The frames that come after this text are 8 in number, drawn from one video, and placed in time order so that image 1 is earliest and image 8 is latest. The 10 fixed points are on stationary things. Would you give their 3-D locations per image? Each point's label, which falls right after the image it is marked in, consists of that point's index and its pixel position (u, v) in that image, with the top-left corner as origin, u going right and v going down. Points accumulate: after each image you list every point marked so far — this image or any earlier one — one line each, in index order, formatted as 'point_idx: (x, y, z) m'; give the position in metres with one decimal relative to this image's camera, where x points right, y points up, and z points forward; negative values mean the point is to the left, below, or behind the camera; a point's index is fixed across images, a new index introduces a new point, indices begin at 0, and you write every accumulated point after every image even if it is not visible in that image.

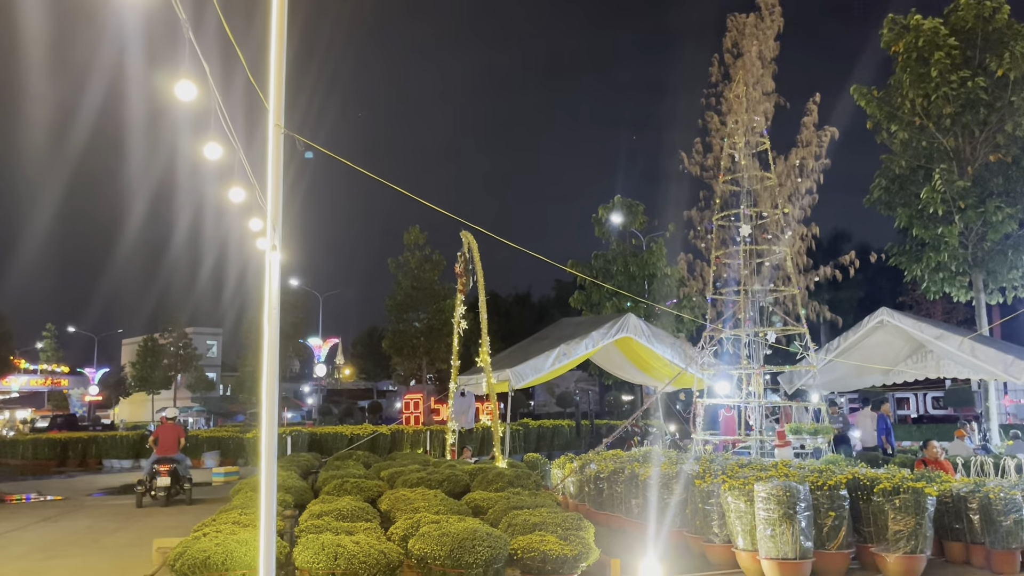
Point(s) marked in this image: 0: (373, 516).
0: (-1.3, -2.0, +7.6) m
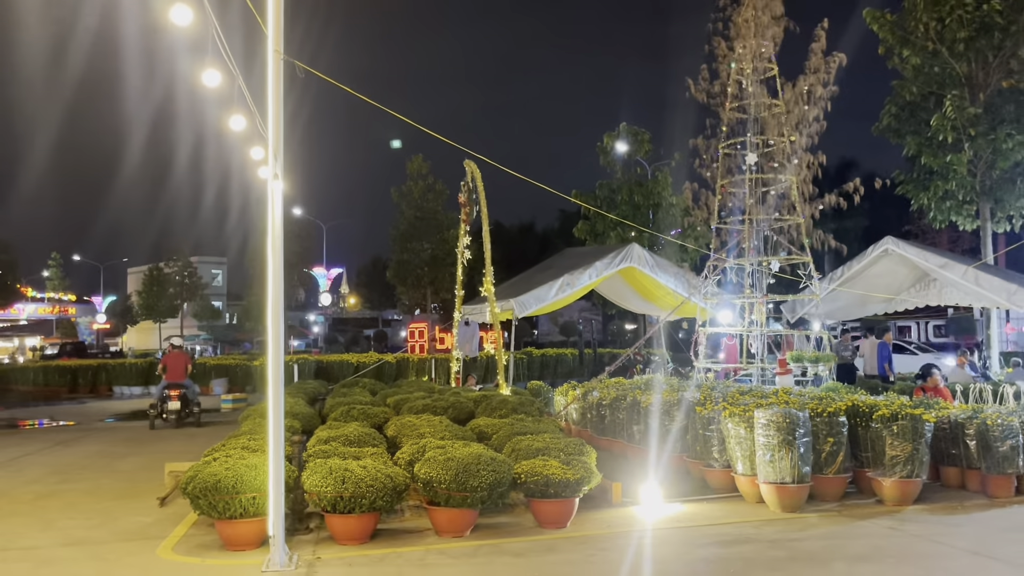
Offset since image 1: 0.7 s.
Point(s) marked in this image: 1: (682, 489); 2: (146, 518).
0: (-1.2, -1.4, +7.8) m
1: (+1.6, -1.9, +7.9) m
2: (-3.0, -1.9, +7.0) m
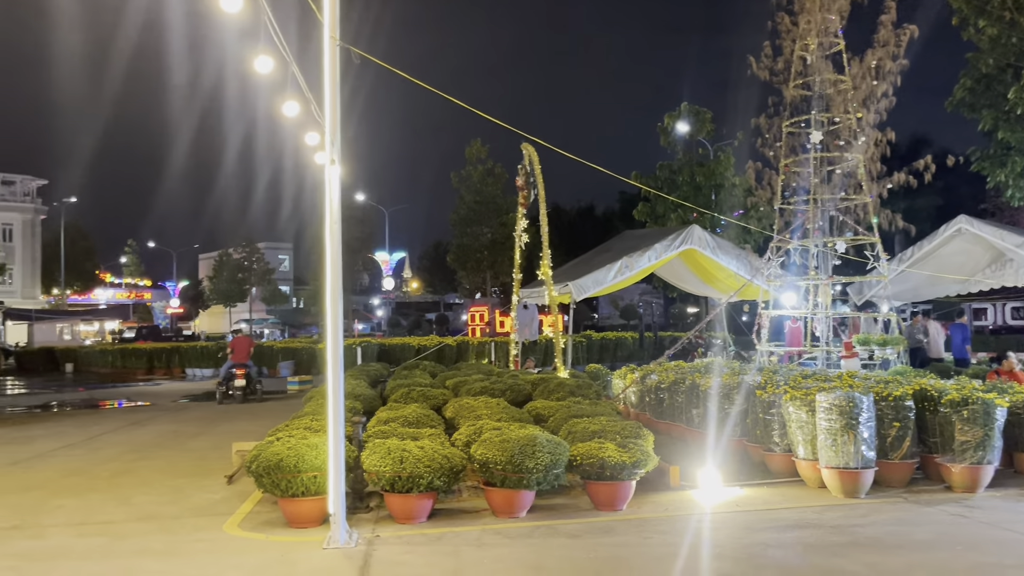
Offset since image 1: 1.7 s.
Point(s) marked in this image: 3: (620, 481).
0: (-0.7, -1.2, +7.9) m
1: (+2.1, -1.7, +7.8) m
2: (-2.6, -1.8, +7.2) m
3: (+0.8, -1.5, +6.4) m
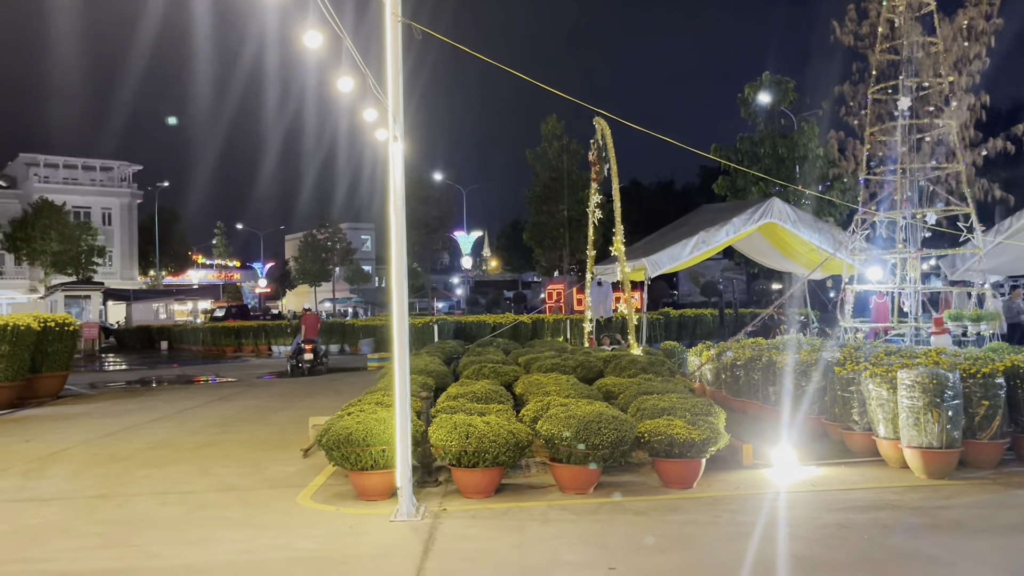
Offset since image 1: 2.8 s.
0: (0.0, -1.0, +7.9) m
1: (+2.7, -1.5, +7.6) m
2: (-2.0, -1.6, +7.4) m
3: (+1.3, -1.3, +6.3) m
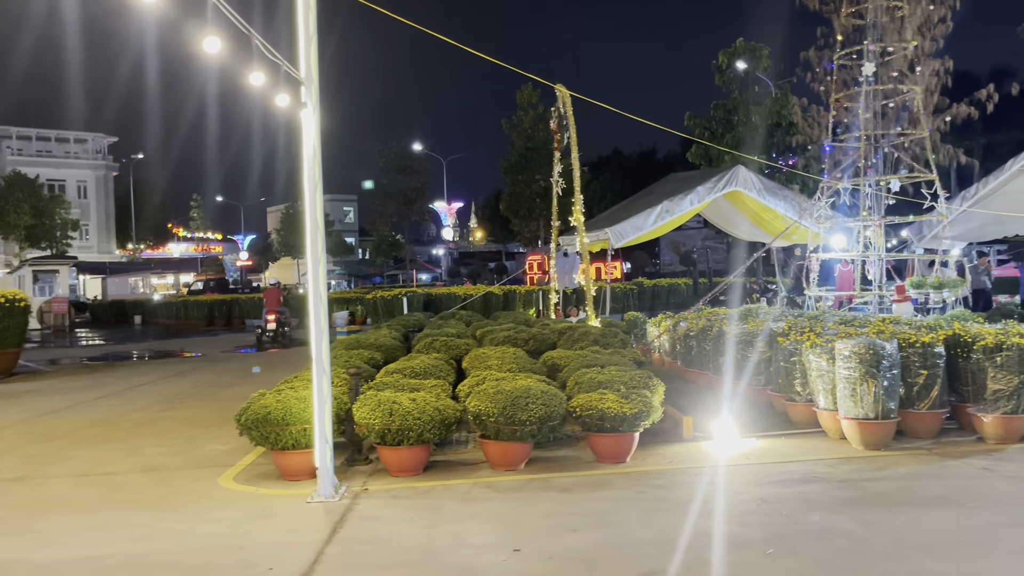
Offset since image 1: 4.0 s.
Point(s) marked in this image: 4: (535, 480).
0: (-0.6, -0.8, +7.7) m
1: (+2.2, -1.2, +7.5) m
2: (-2.5, -1.4, +7.3) m
3: (+0.8, -1.1, +6.1) m
4: (+0.2, -1.3, +5.7) m
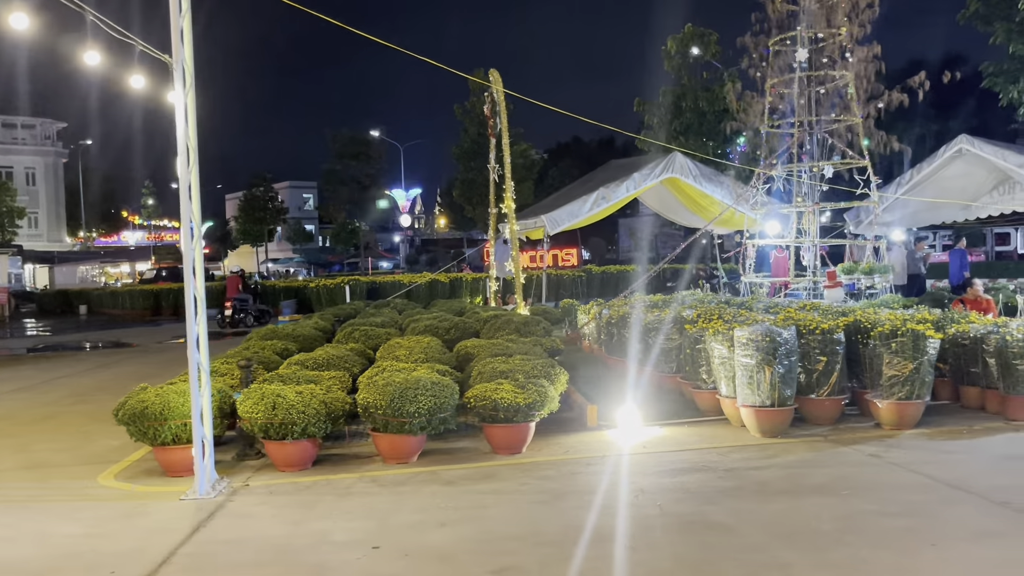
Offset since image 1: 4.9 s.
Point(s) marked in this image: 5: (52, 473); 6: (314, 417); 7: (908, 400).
0: (-1.4, -0.7, +7.6) m
1: (+1.4, -1.1, +7.4) m
2: (-3.3, -1.3, +7.0) m
3: (0.0, -1.0, +6.0) m
4: (-0.6, -1.2, +5.6) m
5: (-3.3, -1.3, +6.0) m
6: (-1.3, -0.9, +5.6) m
7: (+3.0, -0.8, +6.4) m
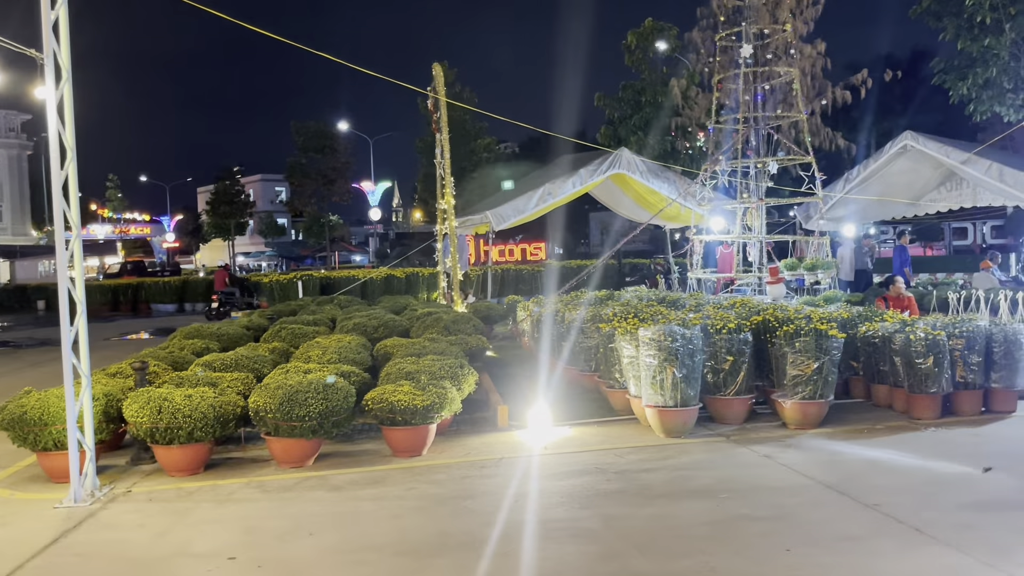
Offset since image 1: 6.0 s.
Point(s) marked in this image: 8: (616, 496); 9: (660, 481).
0: (-2.2, -0.7, +7.5) m
1: (+0.6, -1.1, +7.4) m
2: (-4.0, -1.3, +6.9) m
3: (-0.7, -1.0, +6.0) m
4: (-1.3, -1.2, +5.5) m
5: (-4.0, -1.3, +5.9) m
6: (-2.0, -0.9, +5.5) m
7: (+2.3, -0.8, +6.4) m
8: (+0.6, -1.2, +4.8) m
9: (+0.9, -1.2, +5.1) m
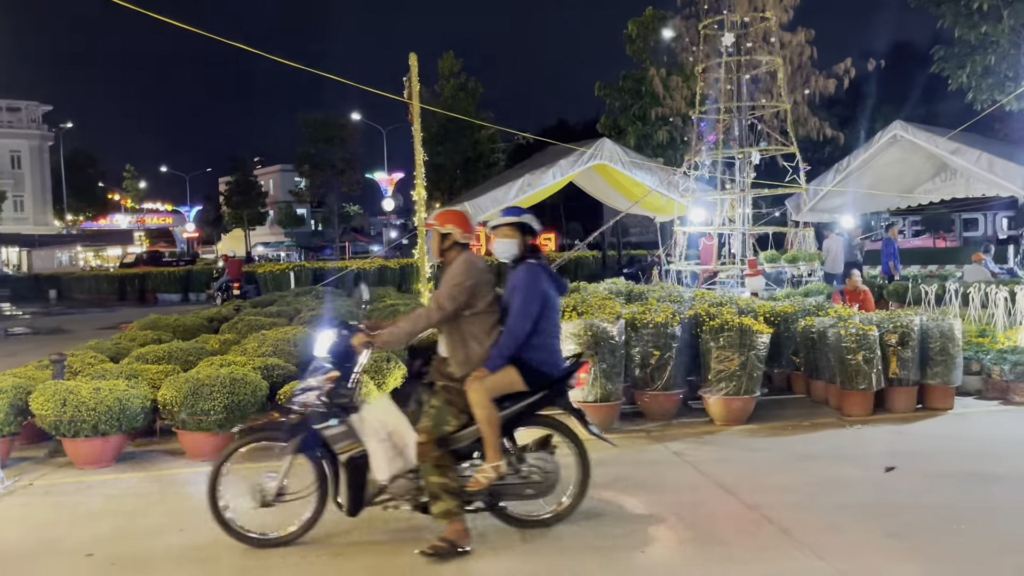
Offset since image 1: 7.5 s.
0: (-2.8, -0.6, +7.5) m
1: (+0.1, -1.0, +7.3) m
2: (-4.6, -1.2, +6.9) m
3: (-1.3, -0.9, +5.9) m
4: (-1.9, -1.2, +5.5) m
5: (-4.6, -1.3, +5.9) m
6: (-2.6, -0.8, +5.5) m
7: (+1.7, -0.8, +6.2) m
8: (0.0, -1.2, +4.7) m
9: (+0.3, -1.1, +5.0) m
